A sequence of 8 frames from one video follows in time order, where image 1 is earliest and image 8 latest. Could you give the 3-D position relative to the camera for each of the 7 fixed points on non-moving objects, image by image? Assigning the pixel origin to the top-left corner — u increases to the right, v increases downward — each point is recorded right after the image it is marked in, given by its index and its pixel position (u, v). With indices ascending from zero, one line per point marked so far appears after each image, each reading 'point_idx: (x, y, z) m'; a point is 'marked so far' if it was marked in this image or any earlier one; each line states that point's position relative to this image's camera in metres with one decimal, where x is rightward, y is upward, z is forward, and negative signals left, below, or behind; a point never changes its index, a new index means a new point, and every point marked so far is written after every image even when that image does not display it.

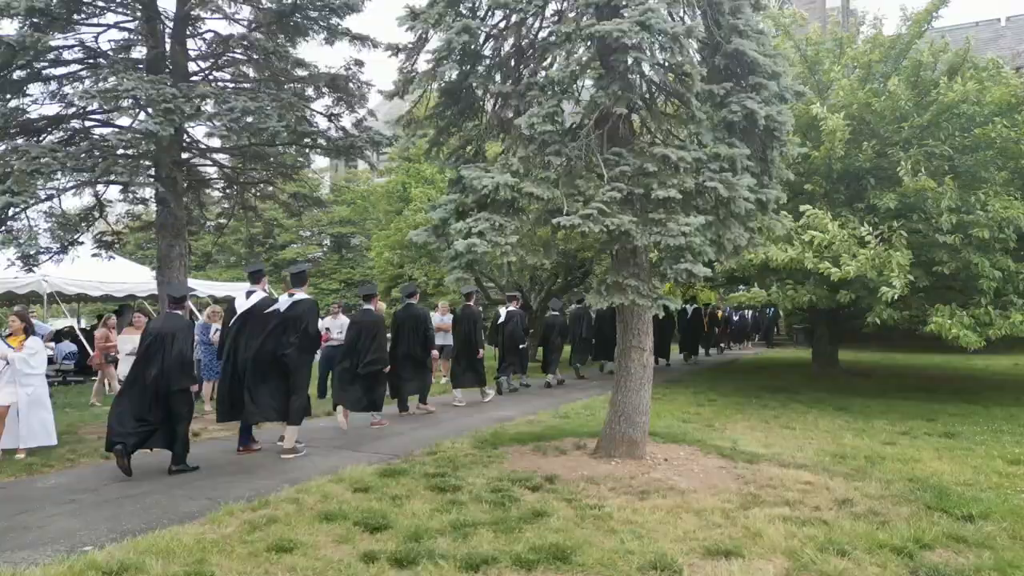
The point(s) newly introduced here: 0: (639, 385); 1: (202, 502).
0: (+1.3, -1.0, +8.4) m
1: (-2.6, -1.8, +7.4) m
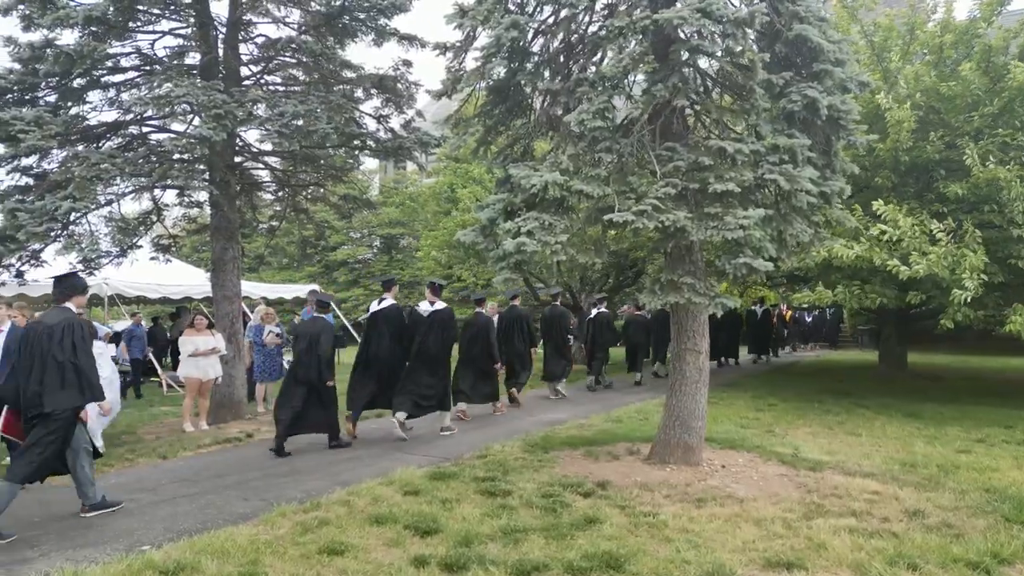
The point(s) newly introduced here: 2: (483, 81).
0: (+1.7, -1.0, +8.1) m
1: (-2.2, -1.8, +7.4) m
2: (-0.3, +2.1, +8.4) m
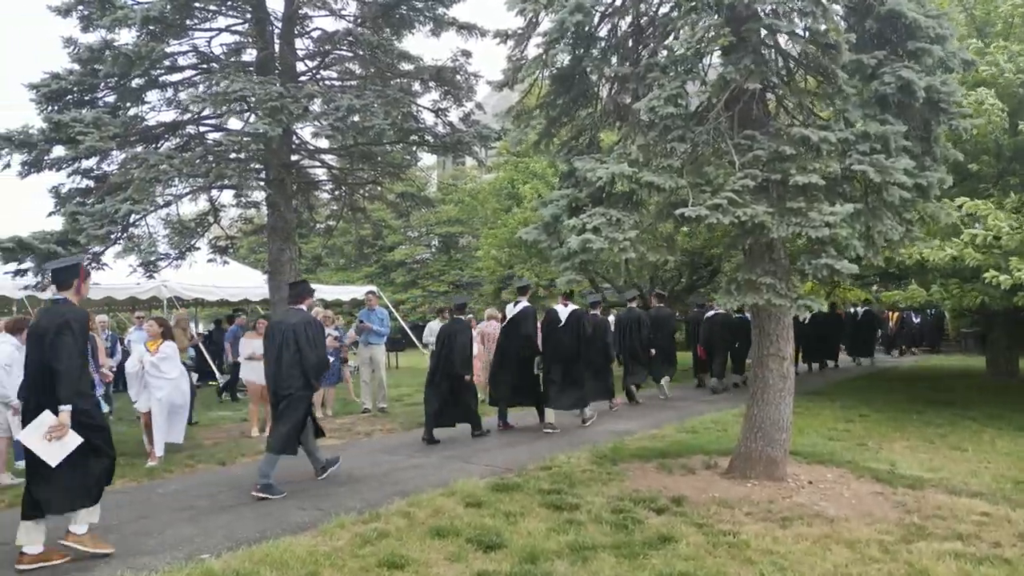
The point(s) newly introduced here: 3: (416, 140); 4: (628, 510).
0: (+2.3, -1.0, +7.4) m
1: (-1.6, -1.9, +7.1) m
2: (+0.3, +2.0, +7.9) m
3: (-1.2, +2.0, +11.0) m
4: (+0.9, -1.8, +7.0) m
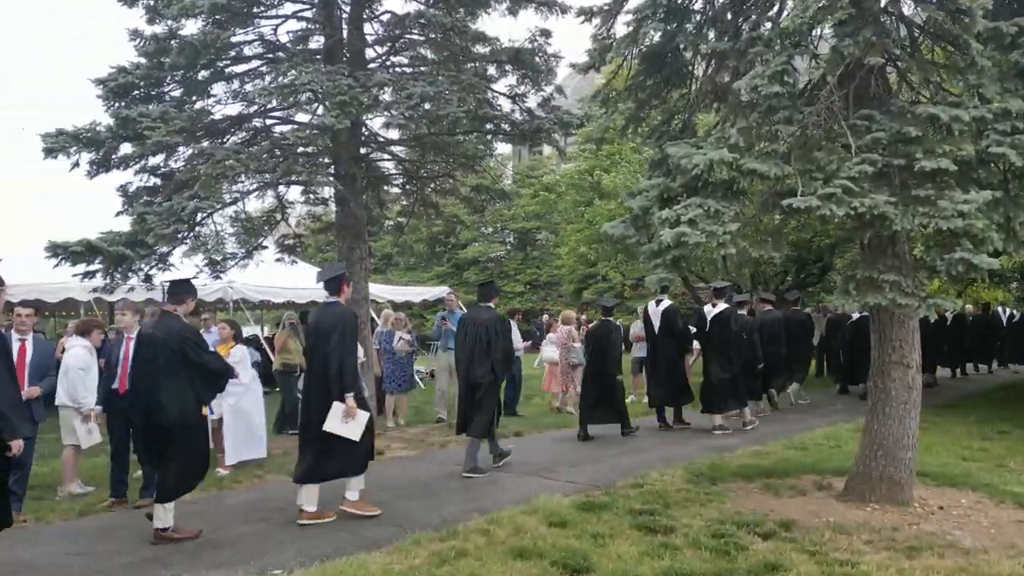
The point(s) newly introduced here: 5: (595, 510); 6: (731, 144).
0: (+3.0, -1.0, +6.6) m
1: (-1.0, -1.9, +6.6) m
2: (+1.1, +2.1, +7.2) m
3: (-0.2, +2.0, +10.5) m
4: (+1.6, -1.8, +6.3) m
5: (+0.7, -1.8, +6.8) m
6: (+1.7, +1.1, +6.6) m
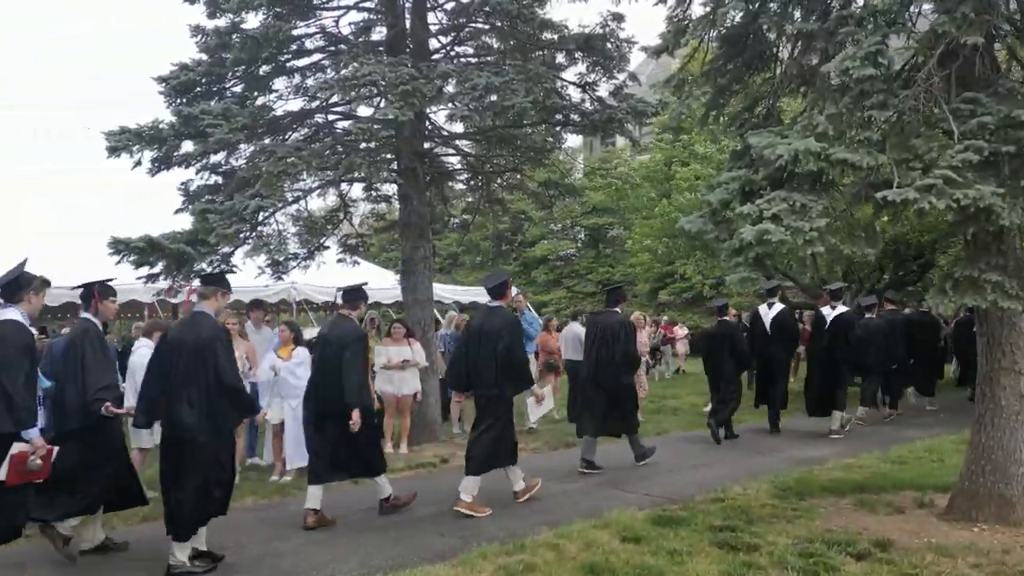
0: (+3.5, -0.9, +6.0) m
1: (-0.4, -1.9, +6.3) m
2: (+1.6, +2.1, +6.8) m
3: (+0.6, +2.0, +10.1) m
4: (+2.1, -1.8, +5.8) m
5: (+1.2, -1.8, +6.4) m
6: (+2.2, +1.1, +6.1) m
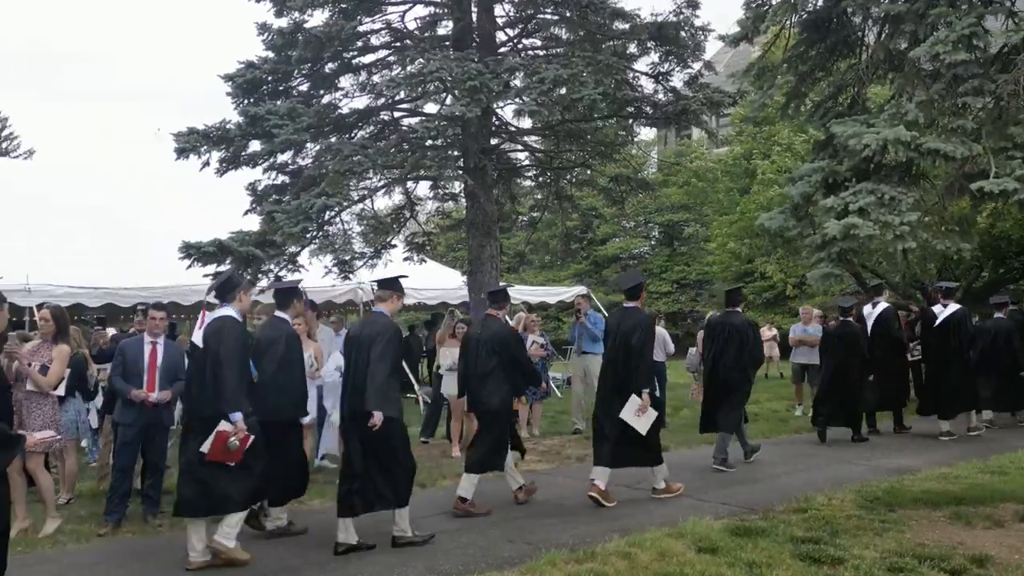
0: (+4.0, -0.9, +5.5) m
1: (+0.1, -1.9, +6.1) m
2: (+2.1, +2.1, +6.4) m
3: (+1.4, +2.0, +9.8) m
4: (+2.6, -1.8, +5.4) m
5: (+1.7, -1.8, +6.1) m
6: (+2.7, +1.1, +5.7) m
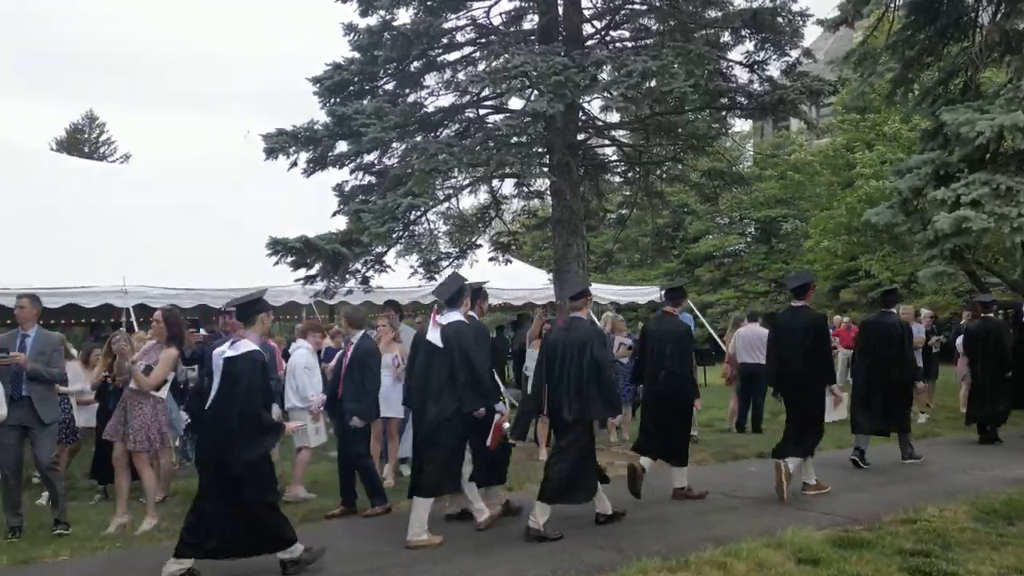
0: (+4.6, -0.9, +5.0) m
1: (+0.7, -1.9, +6.0) m
2: (+2.8, +2.1, +6.1) m
3: (+2.4, +2.0, +9.5) m
4: (+3.1, -1.8, +5.0) m
5: (+2.3, -1.8, +5.8) m
6: (+3.3, +1.1, +5.3) m
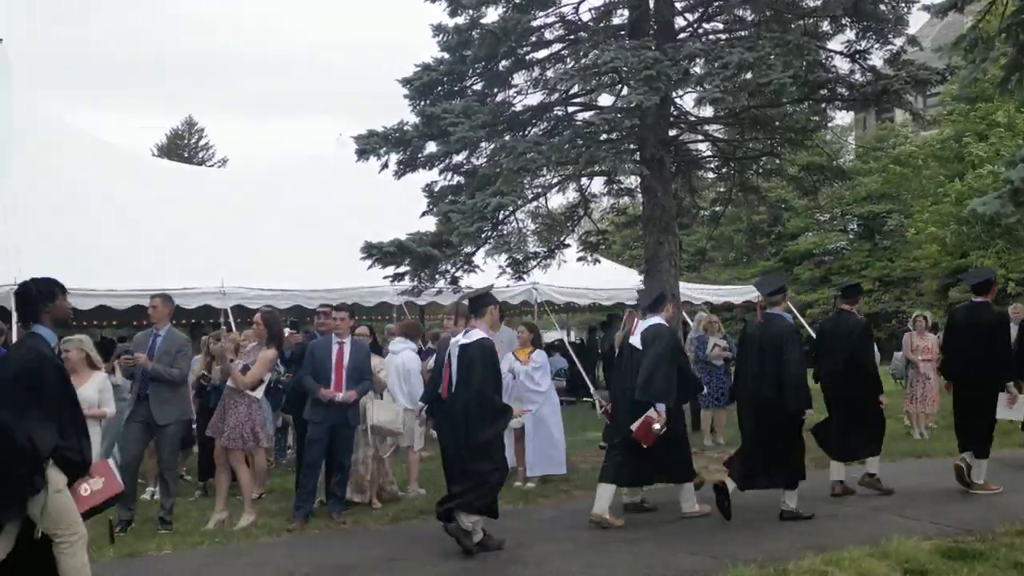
0: (+5.1, -0.9, +4.4) m
1: (+1.3, -1.9, +5.8) m
2: (+3.4, +2.1, +5.7) m
3: (+3.3, +2.0, +9.2) m
4: (+3.6, -1.8, +4.6) m
5: (+2.9, -1.8, +5.4) m
6: (+3.8, +1.2, +4.9) m
